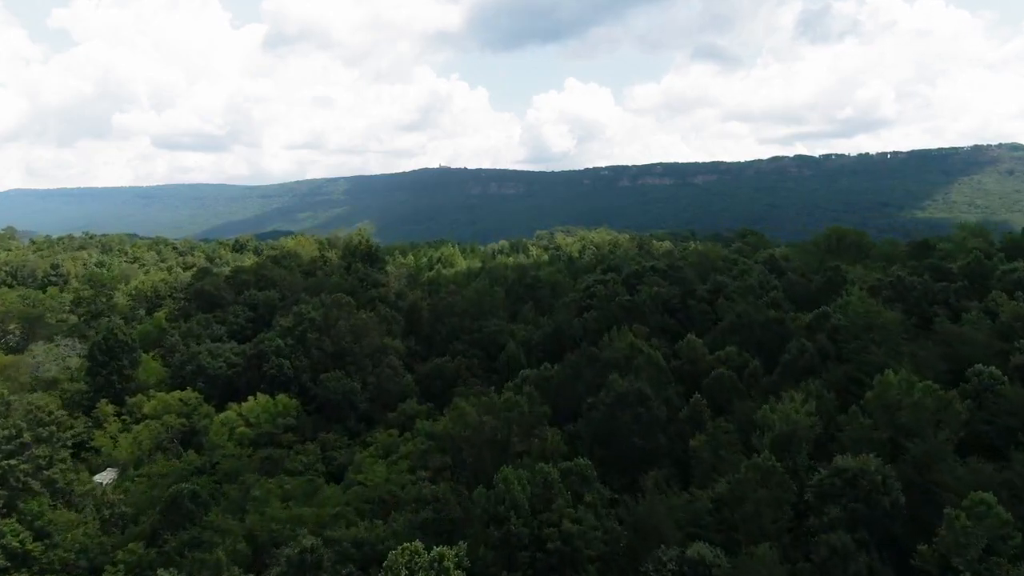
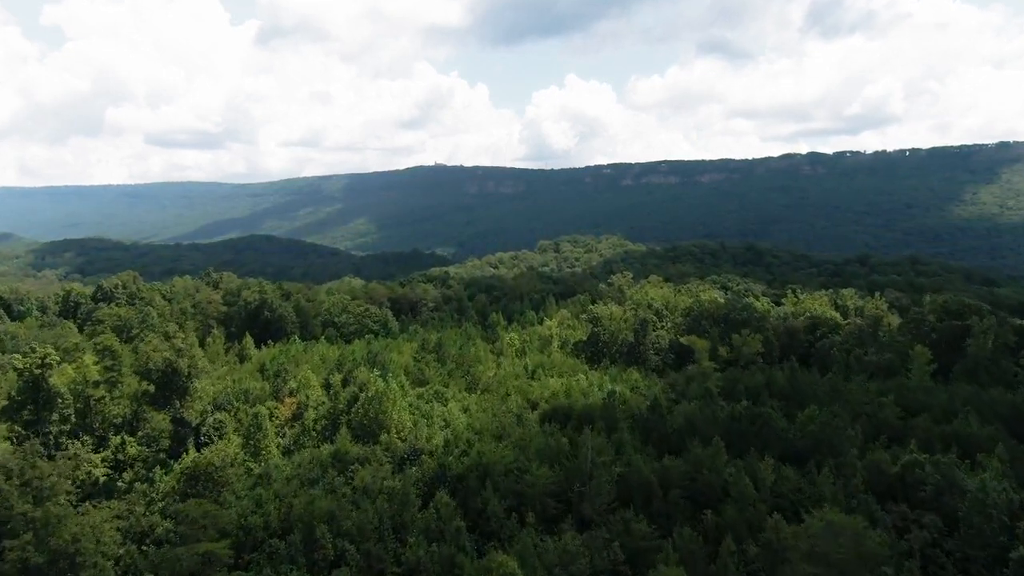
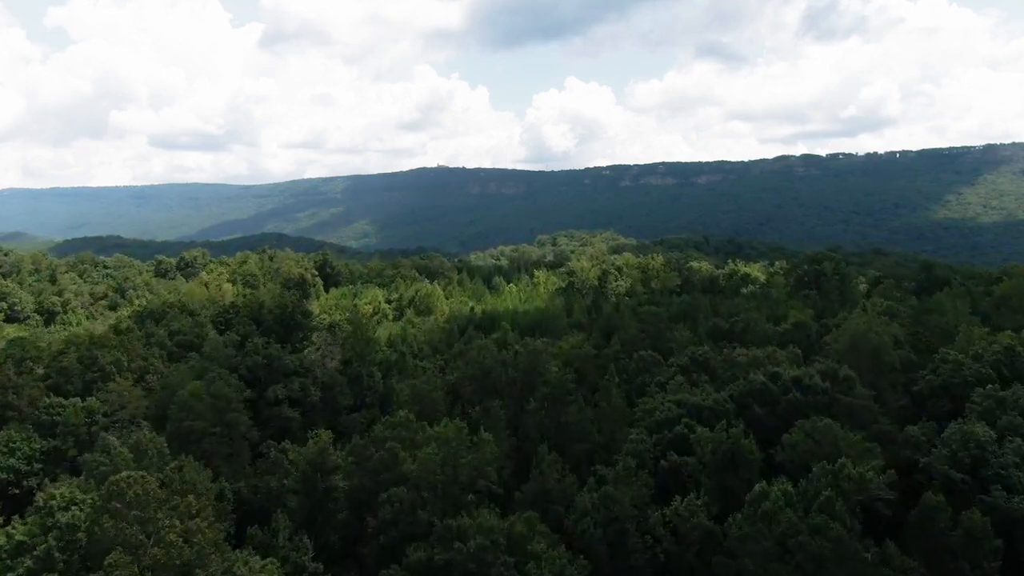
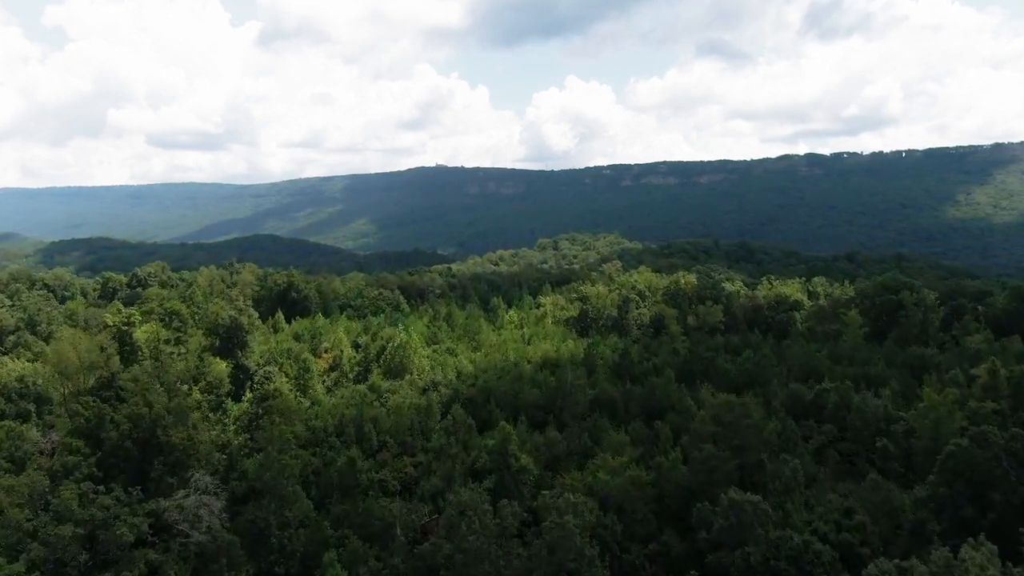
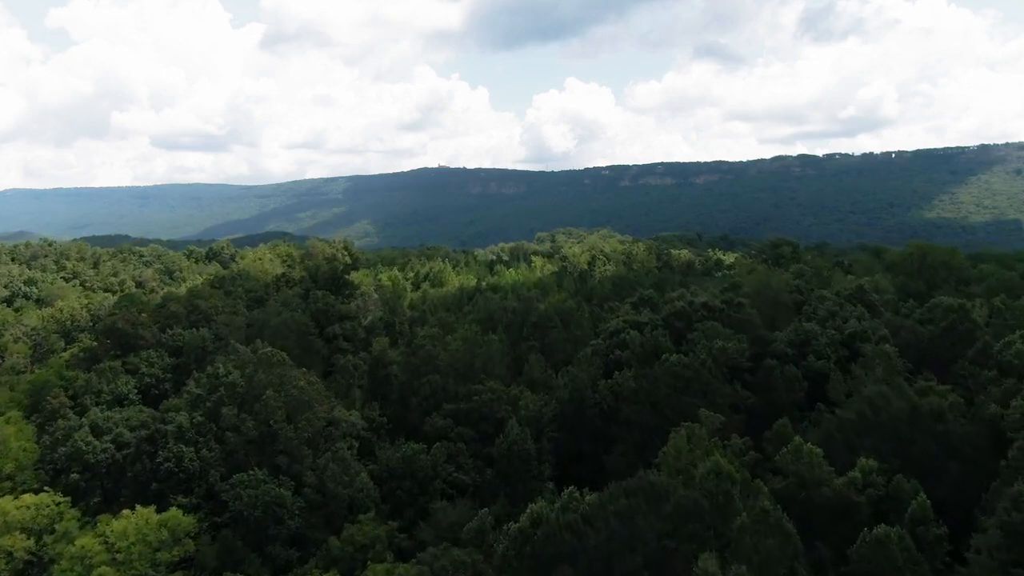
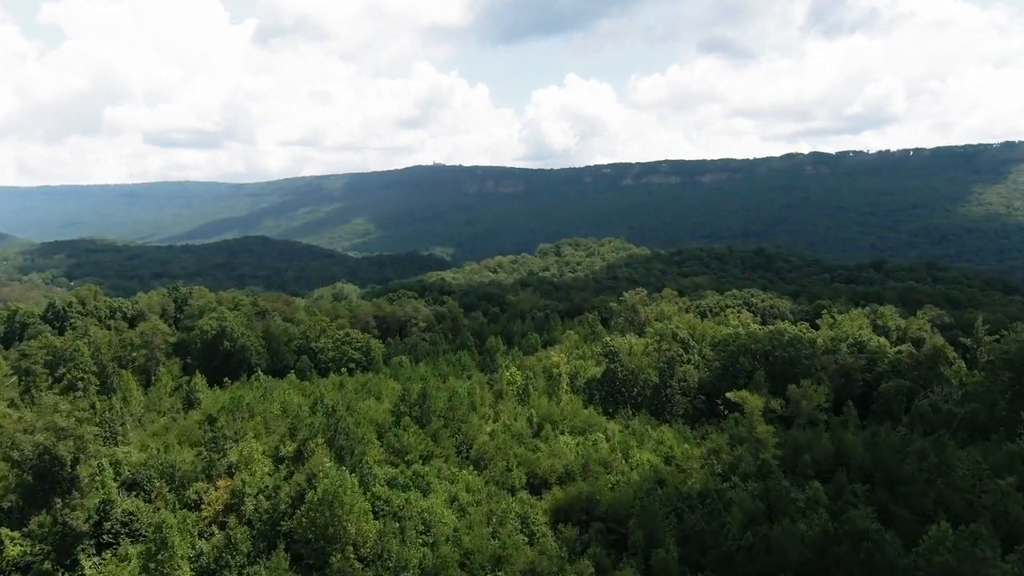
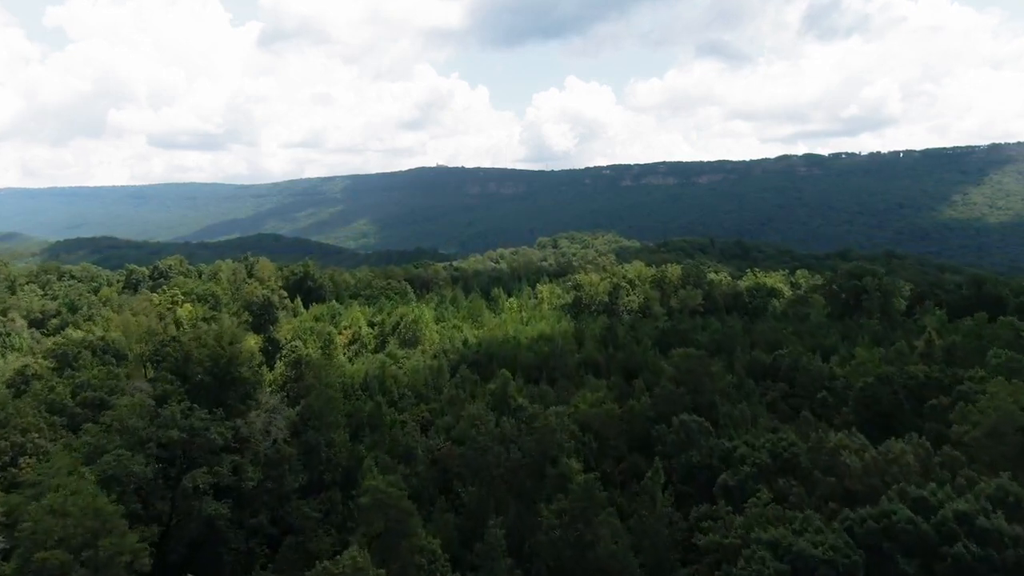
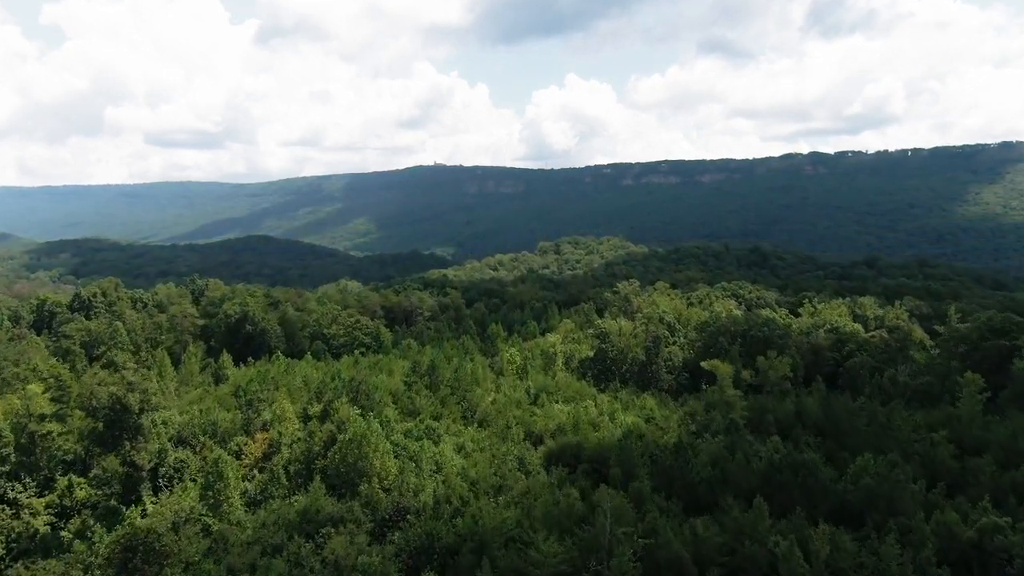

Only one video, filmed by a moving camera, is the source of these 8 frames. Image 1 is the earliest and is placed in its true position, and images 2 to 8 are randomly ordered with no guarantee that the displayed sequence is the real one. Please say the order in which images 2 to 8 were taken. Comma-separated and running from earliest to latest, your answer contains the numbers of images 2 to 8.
5, 3, 7, 4, 2, 8, 6
